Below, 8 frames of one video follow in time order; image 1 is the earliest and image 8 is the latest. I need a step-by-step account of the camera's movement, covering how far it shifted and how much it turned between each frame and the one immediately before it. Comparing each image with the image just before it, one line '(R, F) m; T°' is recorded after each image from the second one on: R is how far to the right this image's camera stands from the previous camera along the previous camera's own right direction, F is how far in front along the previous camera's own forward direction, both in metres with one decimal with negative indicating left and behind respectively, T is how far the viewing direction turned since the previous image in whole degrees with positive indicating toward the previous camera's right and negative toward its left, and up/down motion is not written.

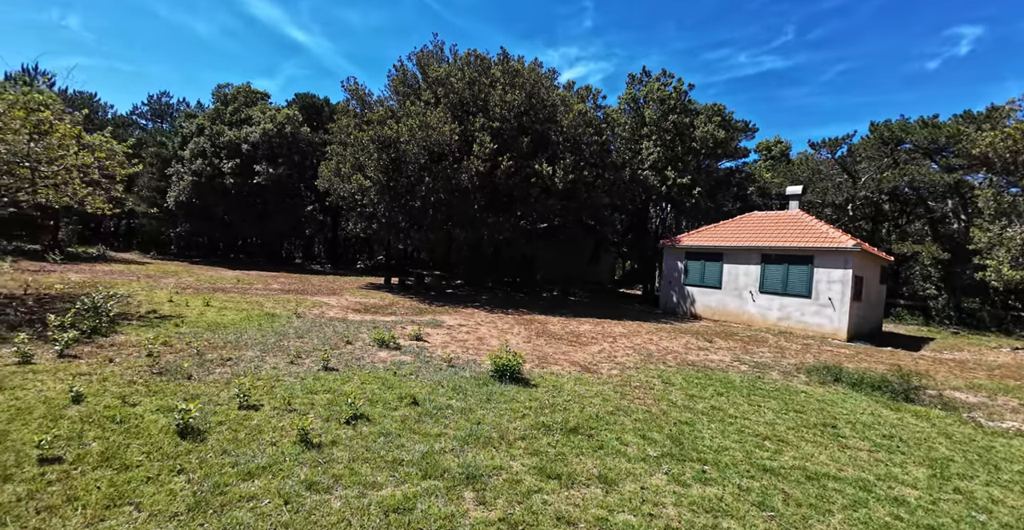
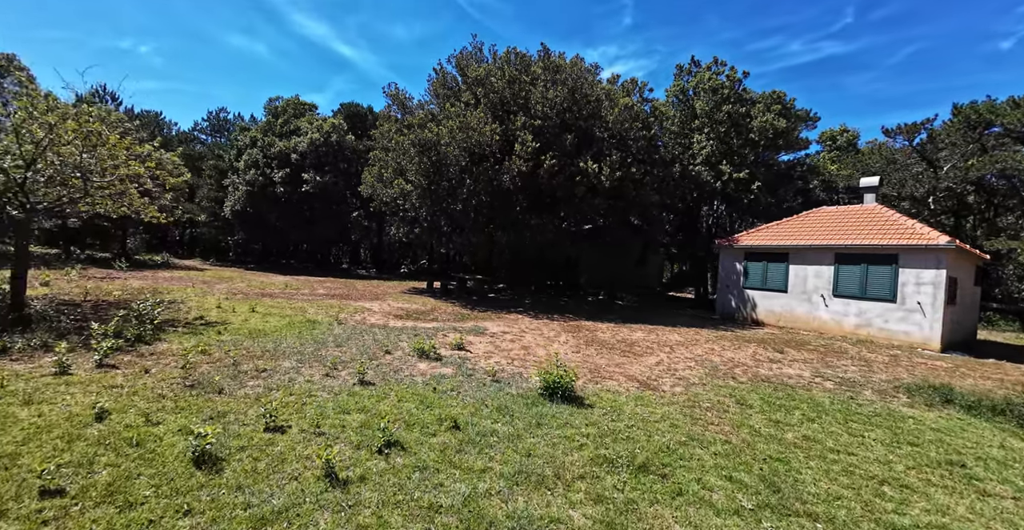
(-0.1, +0.7) m; -5°
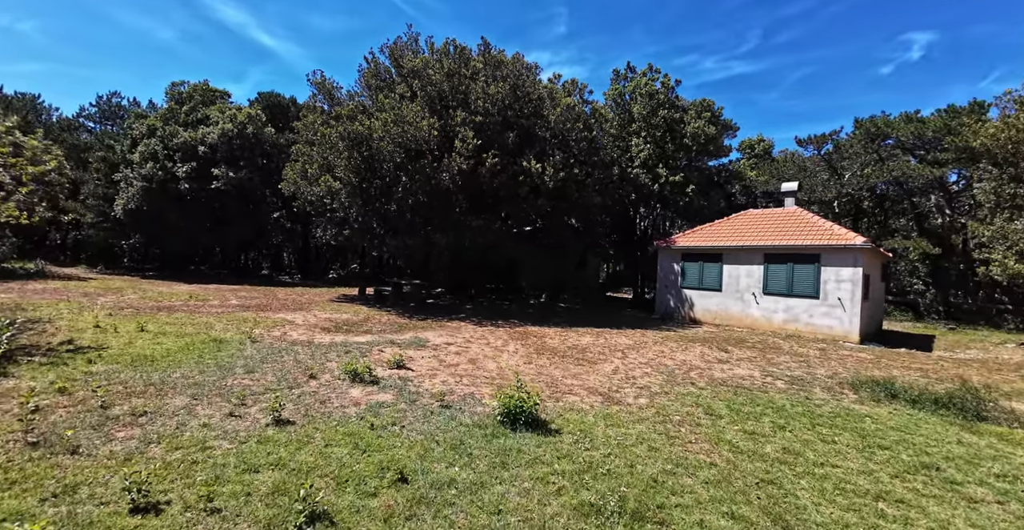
(-0.2, +0.9) m; +8°
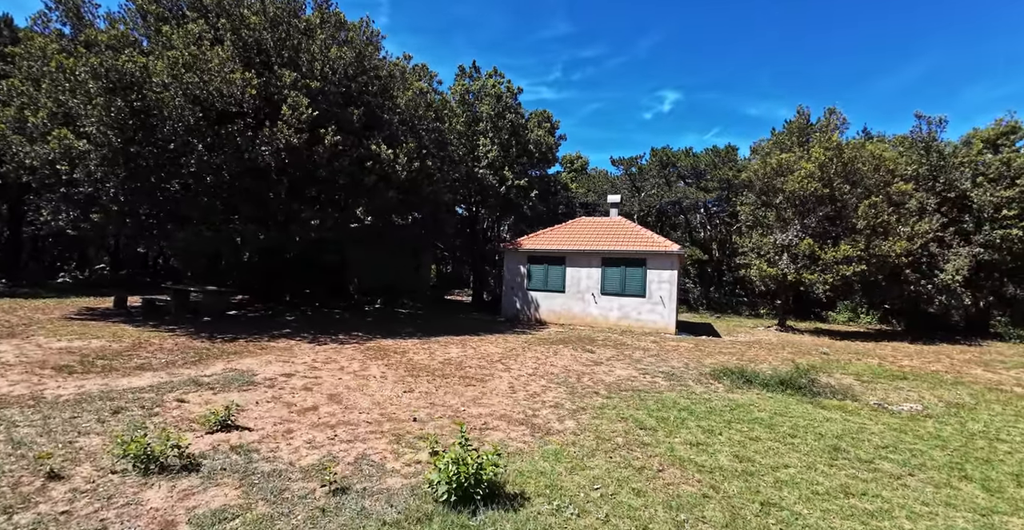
(-0.9, +1.9) m; +23°
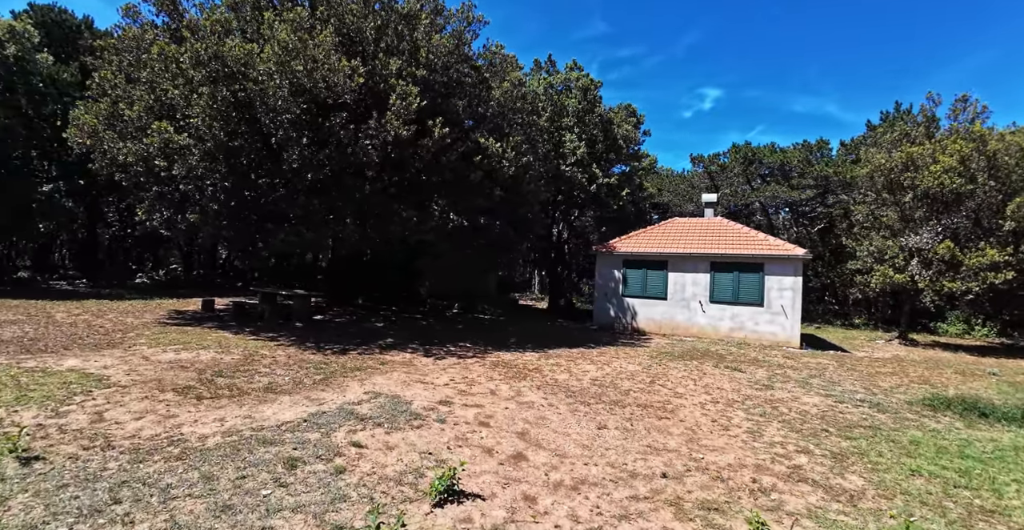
(-1.9, +1.3) m; -4°
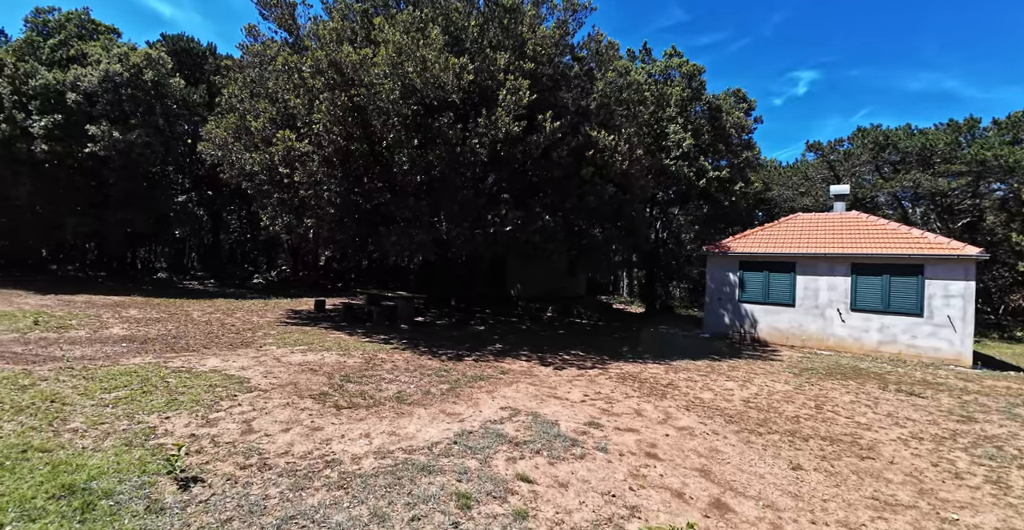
(-0.8, +0.6) m; -9°
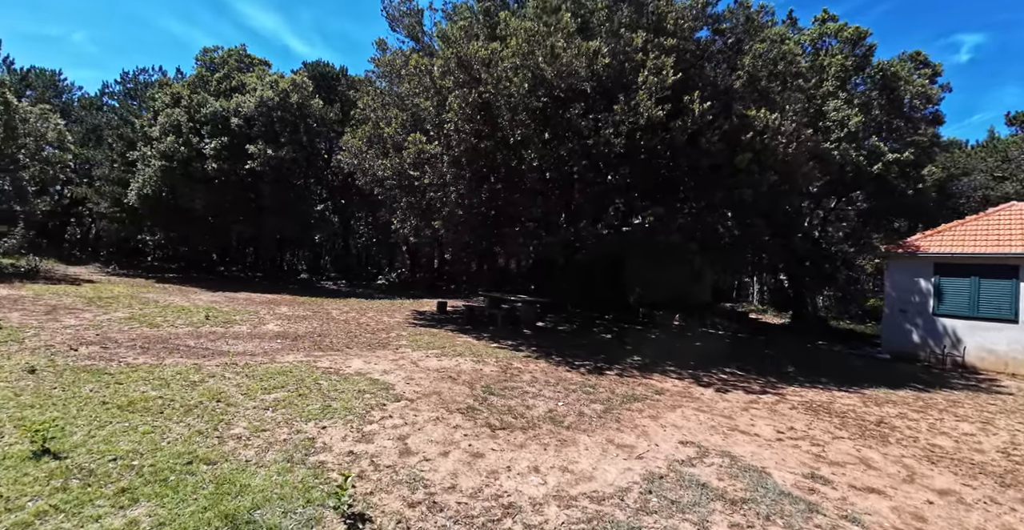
(-0.7, +0.7) m; -12°
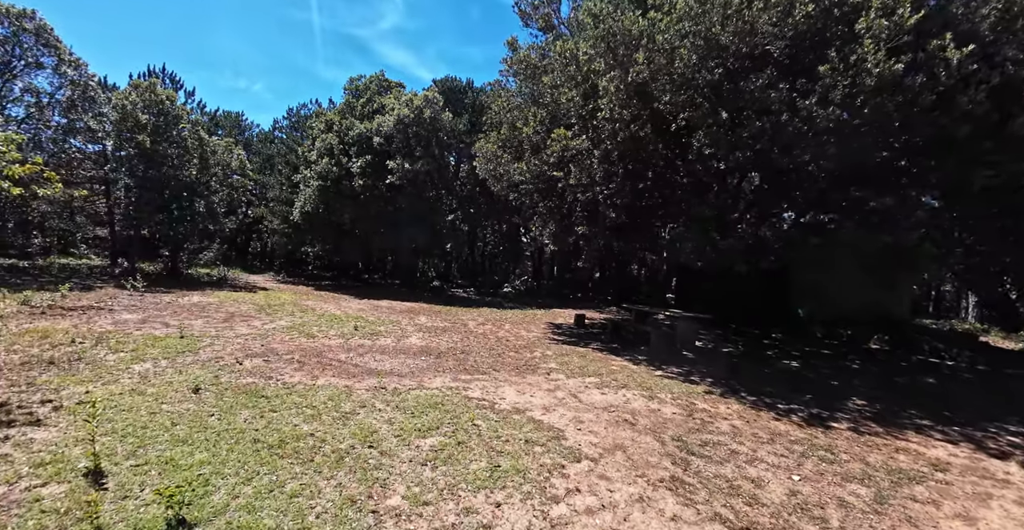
(-0.8, +1.1) m; -14°
